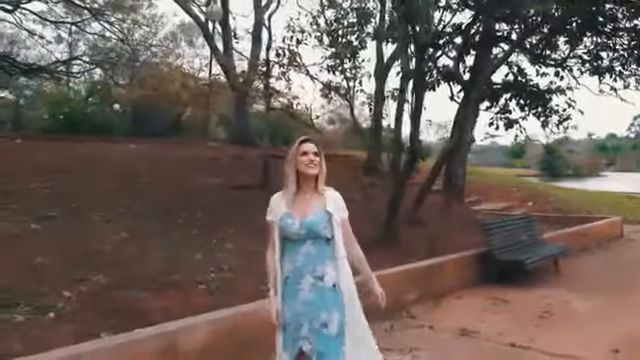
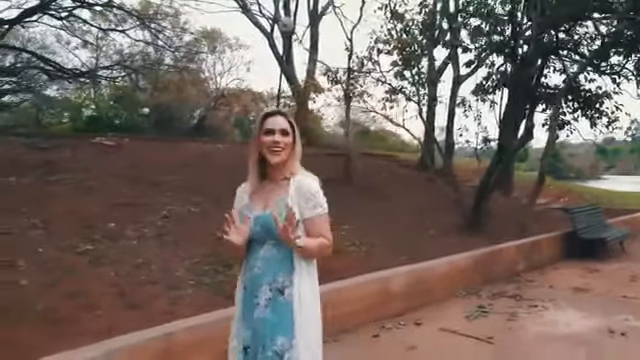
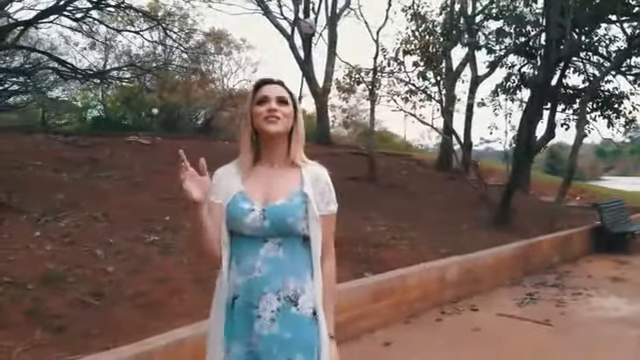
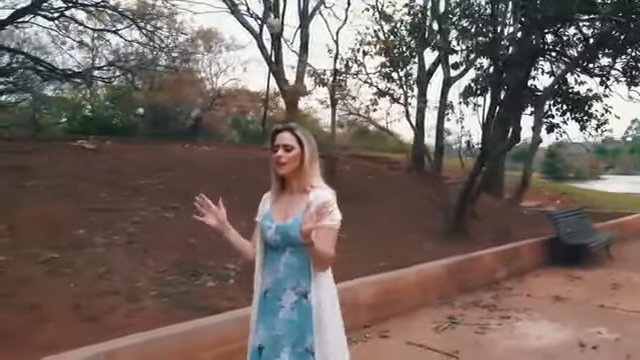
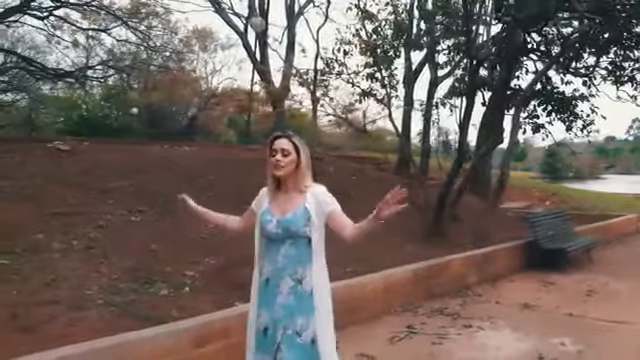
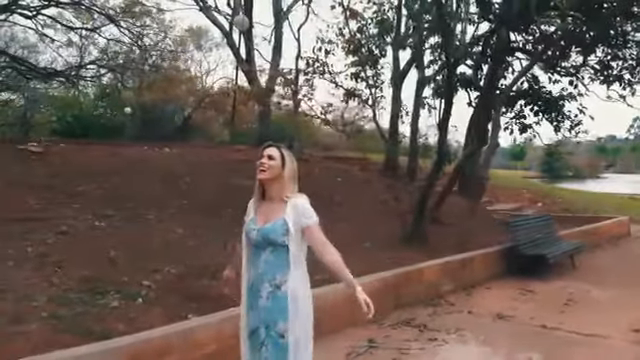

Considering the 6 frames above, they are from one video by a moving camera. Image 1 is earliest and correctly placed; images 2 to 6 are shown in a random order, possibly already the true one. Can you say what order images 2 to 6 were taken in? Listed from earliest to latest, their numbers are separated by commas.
6, 5, 4, 2, 3
